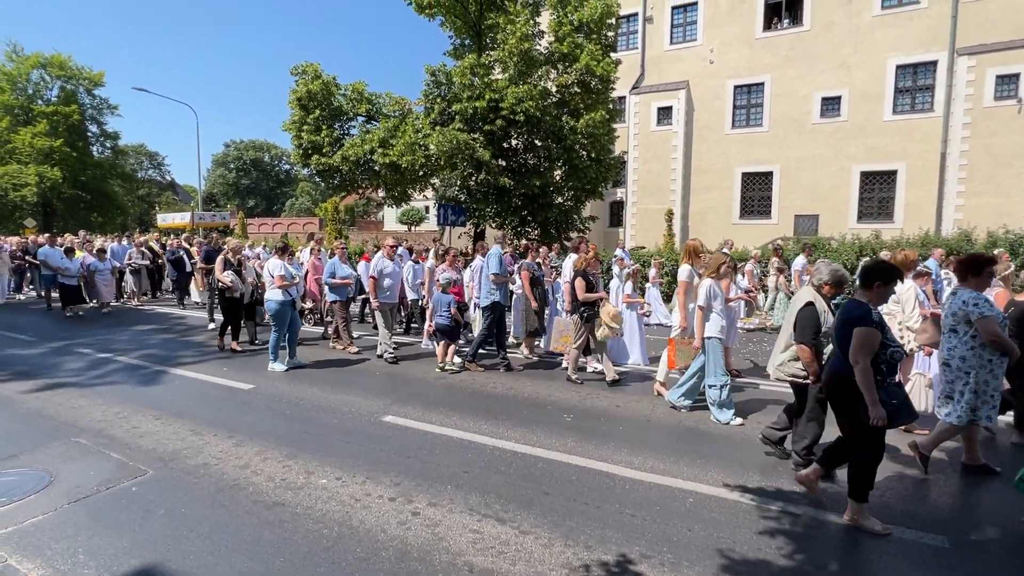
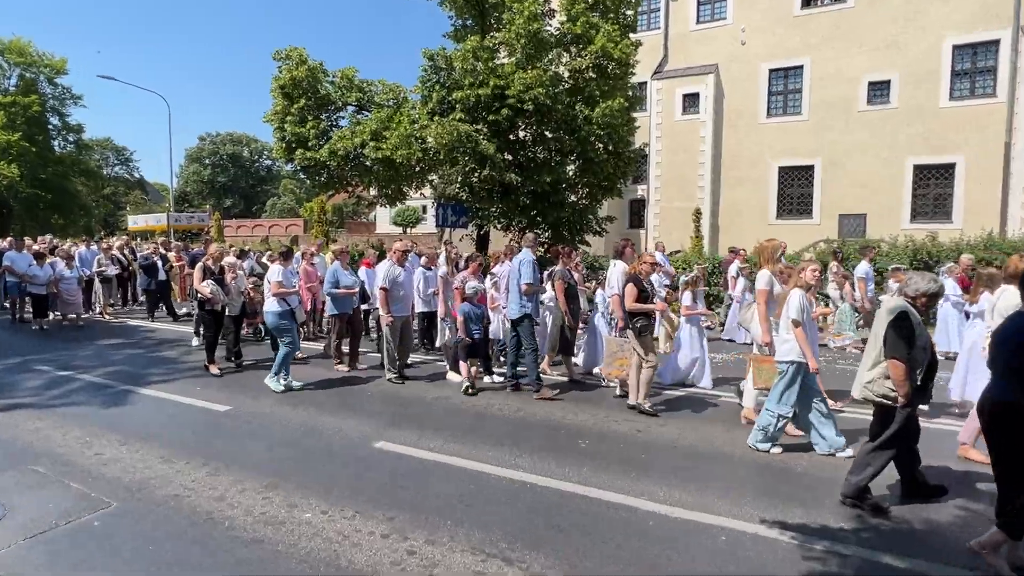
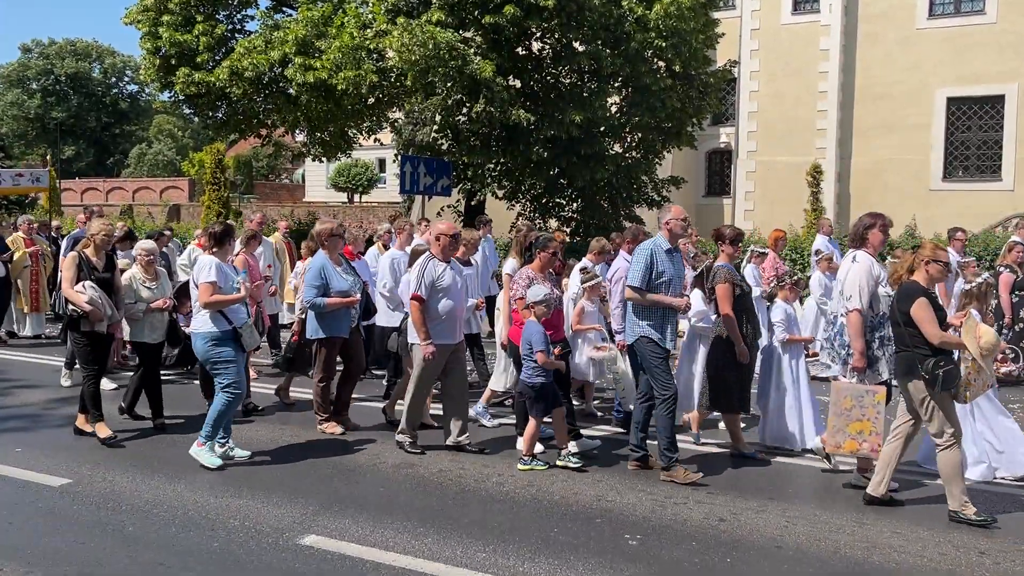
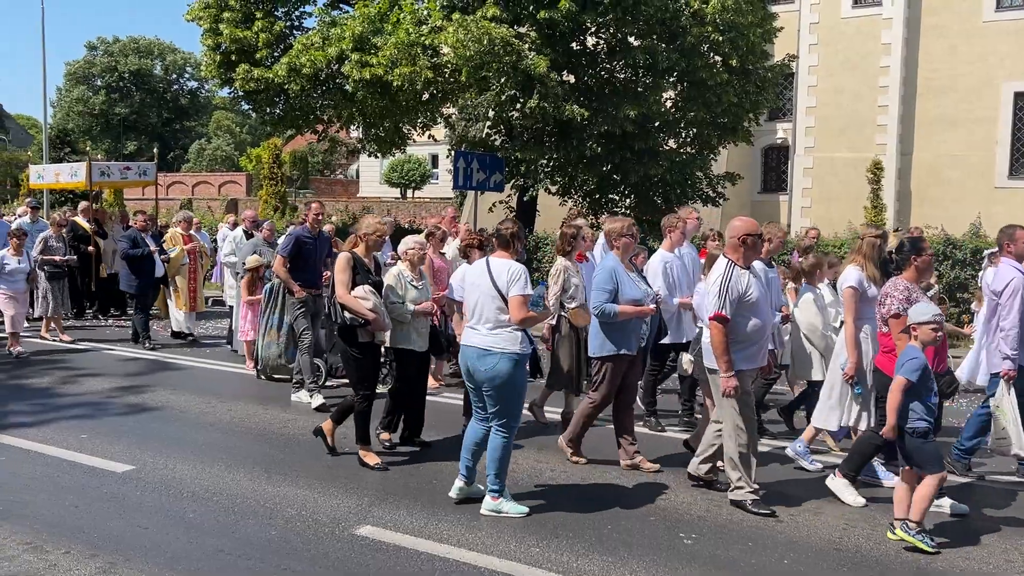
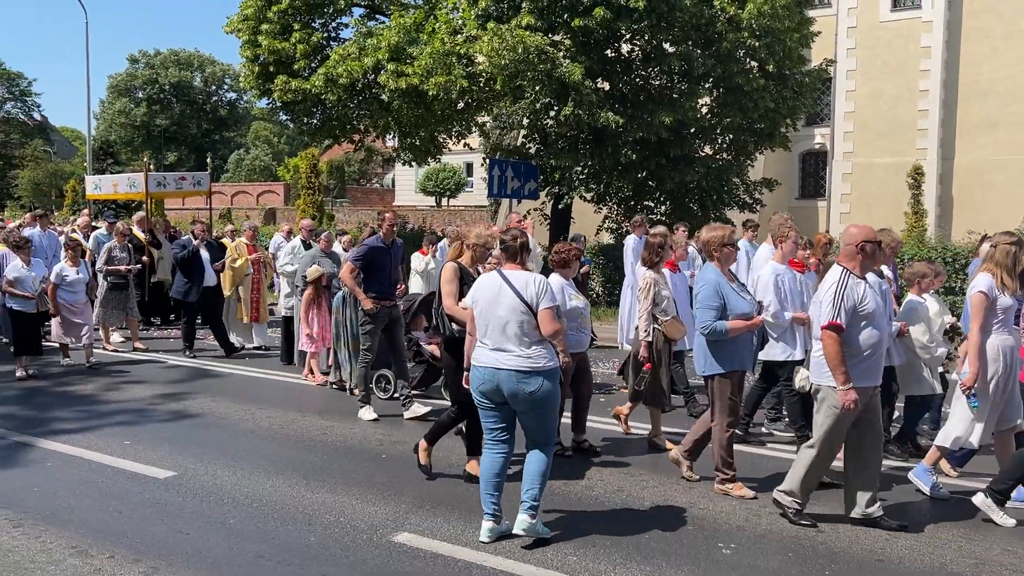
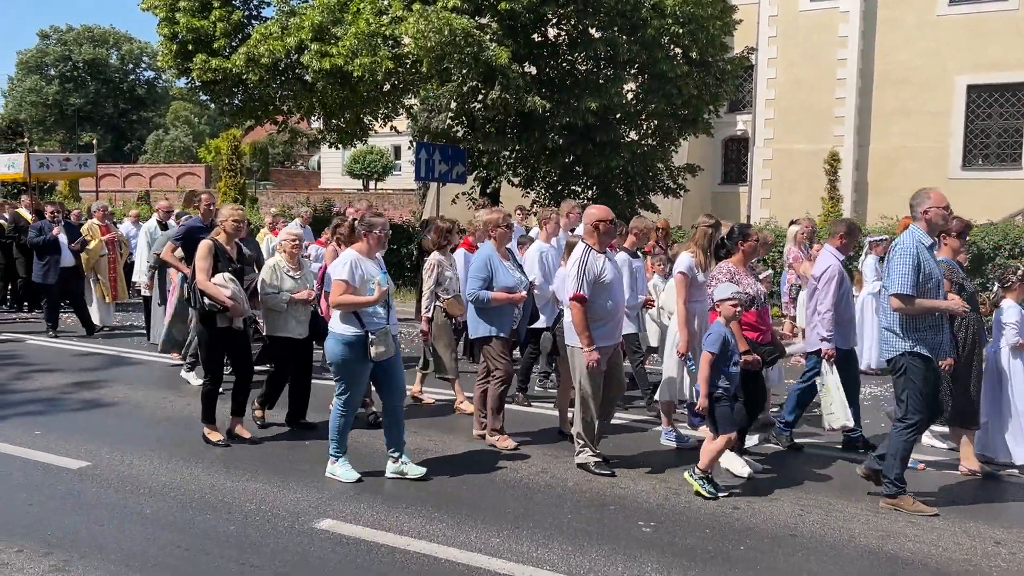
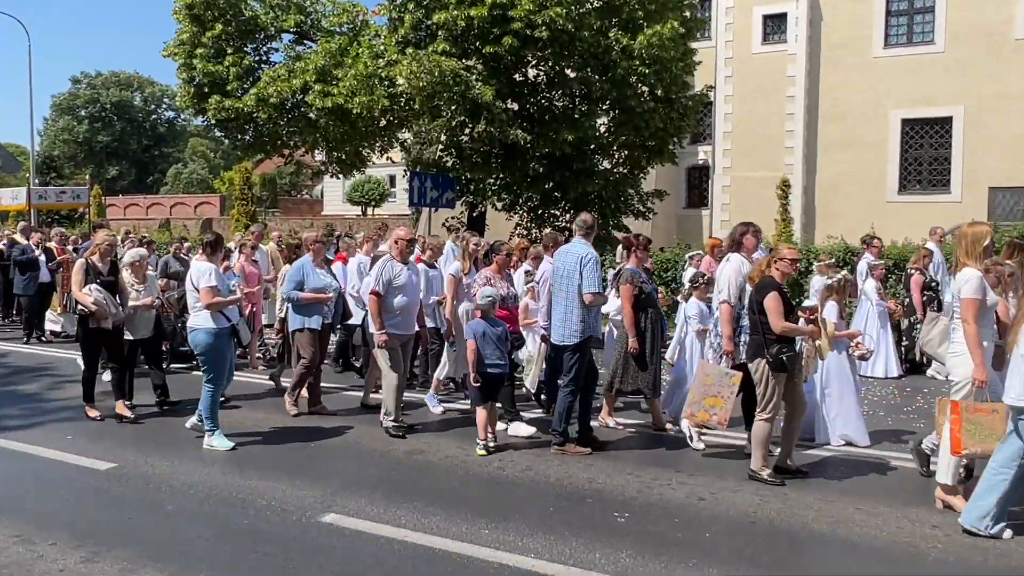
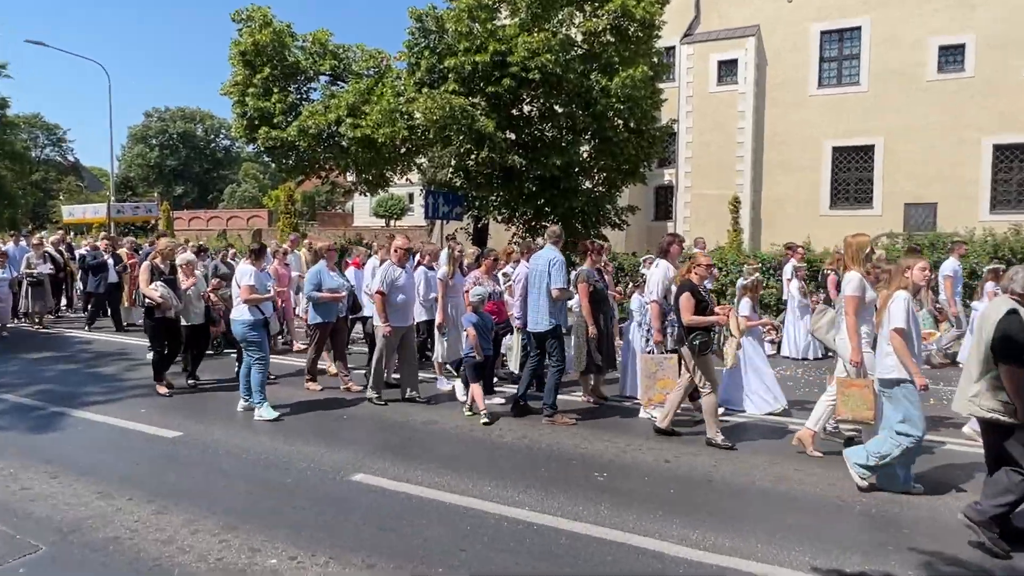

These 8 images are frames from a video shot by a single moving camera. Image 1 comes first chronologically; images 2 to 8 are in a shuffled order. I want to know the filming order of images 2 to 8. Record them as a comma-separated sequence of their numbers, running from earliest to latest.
2, 8, 7, 3, 6, 4, 5
